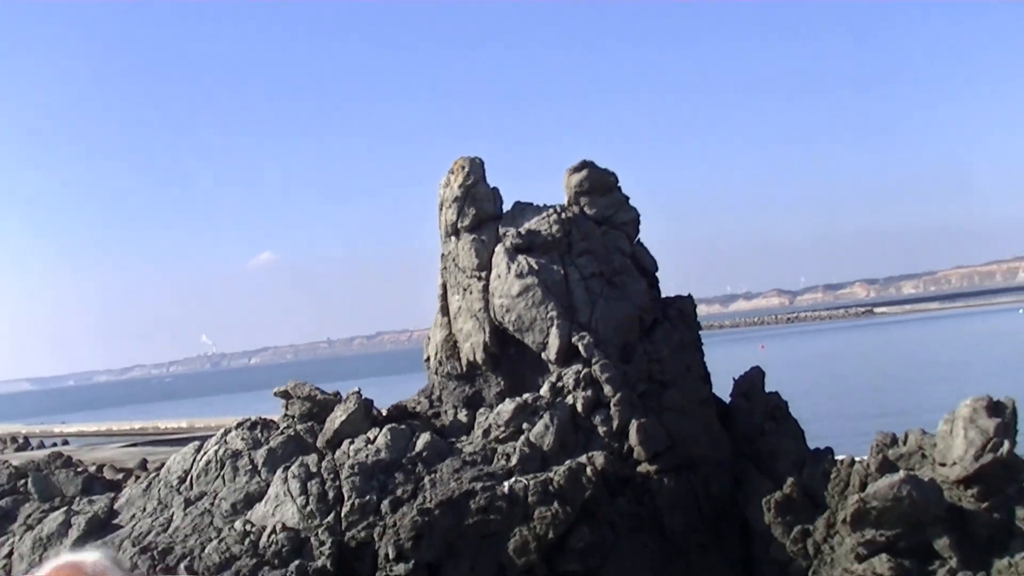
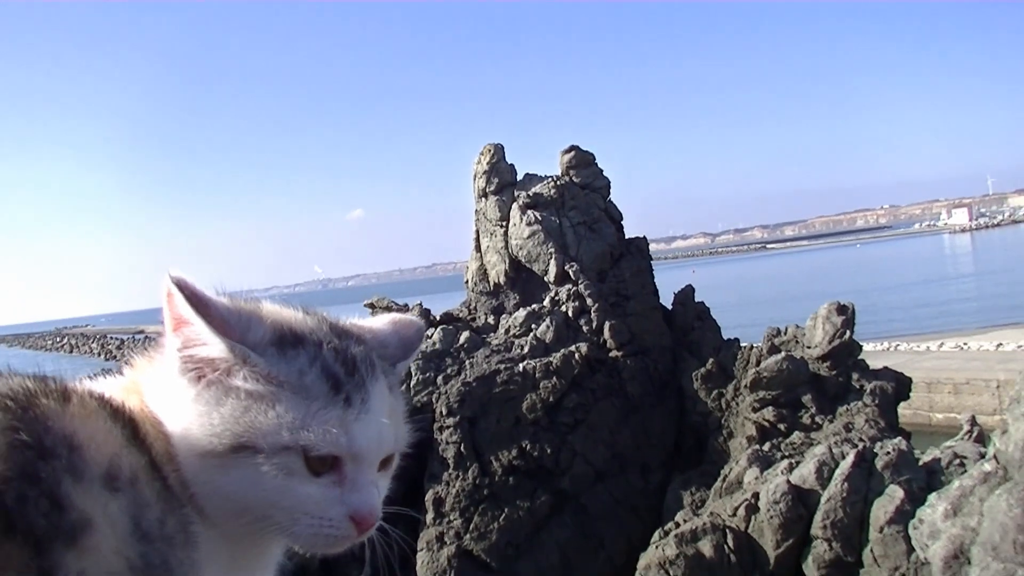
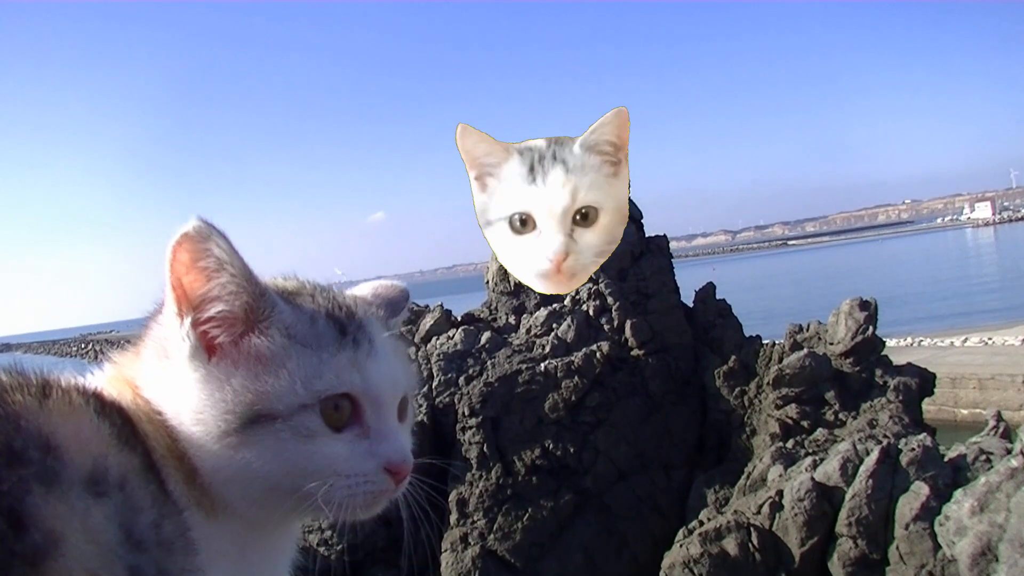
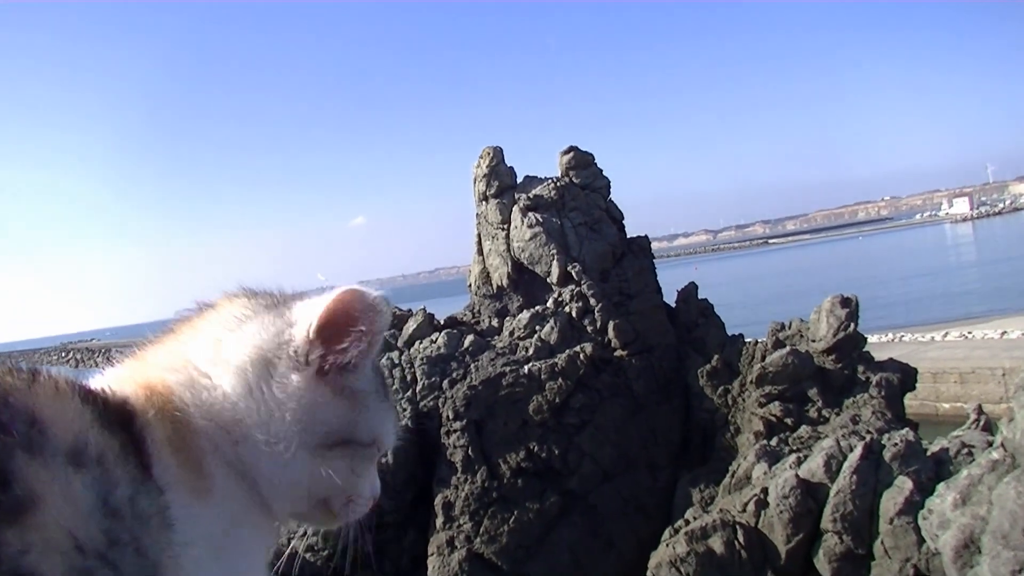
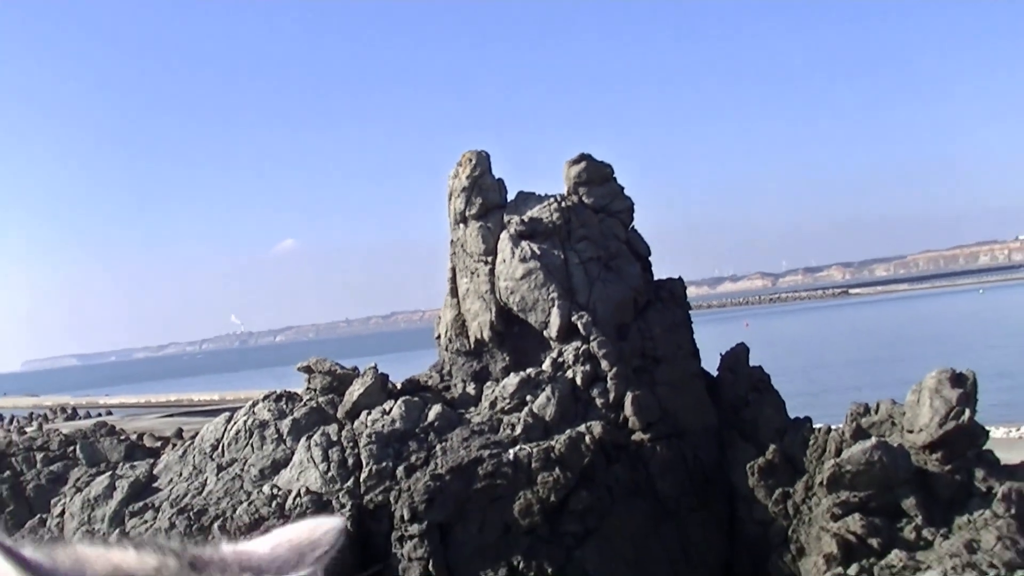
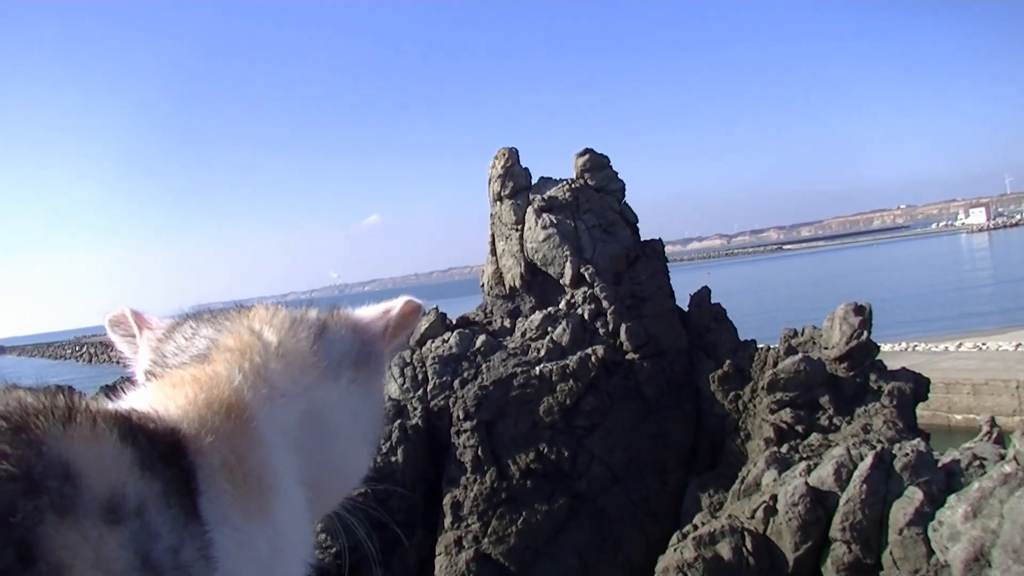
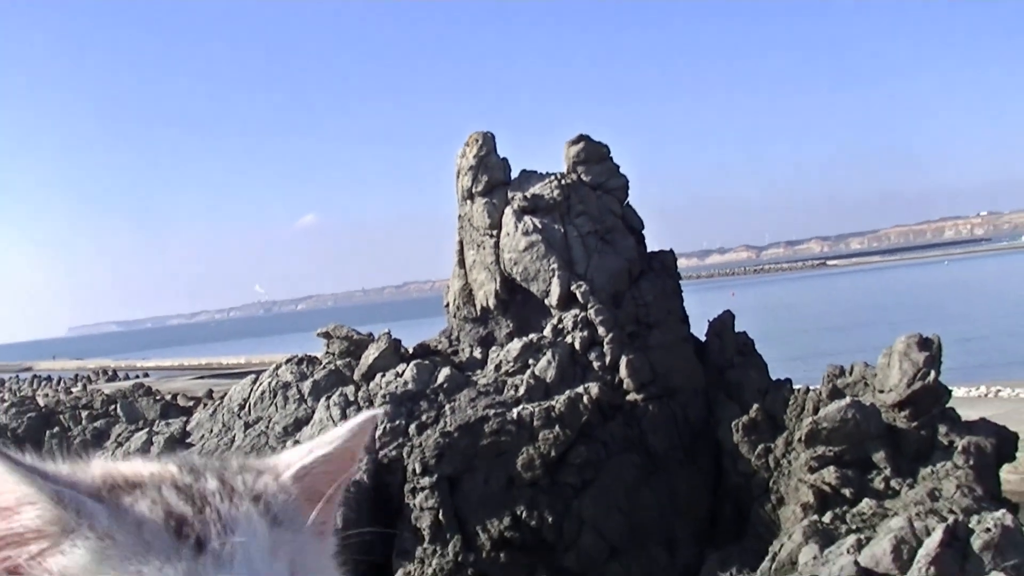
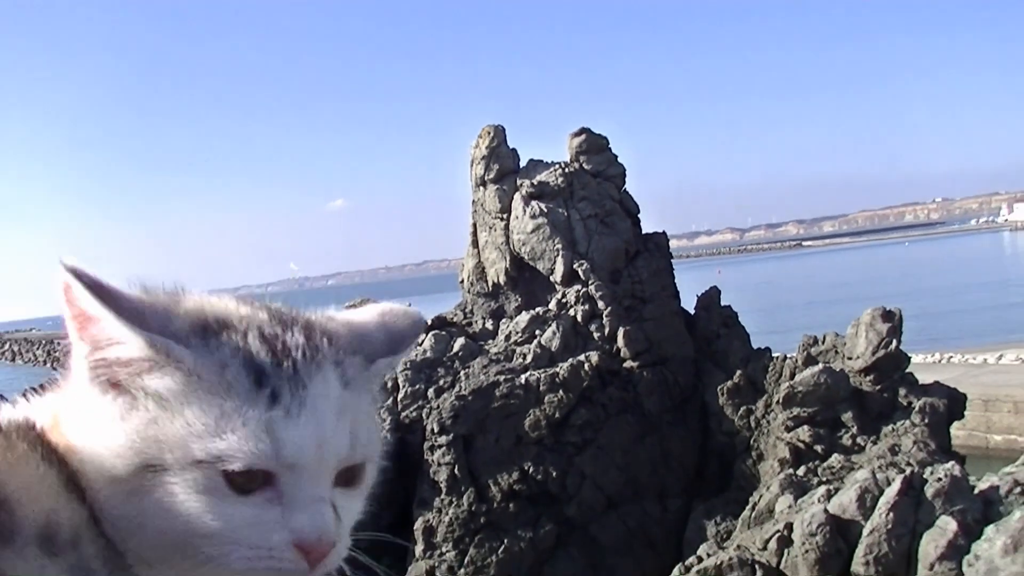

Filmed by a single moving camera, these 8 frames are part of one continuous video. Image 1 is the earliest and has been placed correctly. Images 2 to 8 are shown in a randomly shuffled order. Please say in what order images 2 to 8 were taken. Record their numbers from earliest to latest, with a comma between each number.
5, 7, 8, 2, 4, 6, 3
